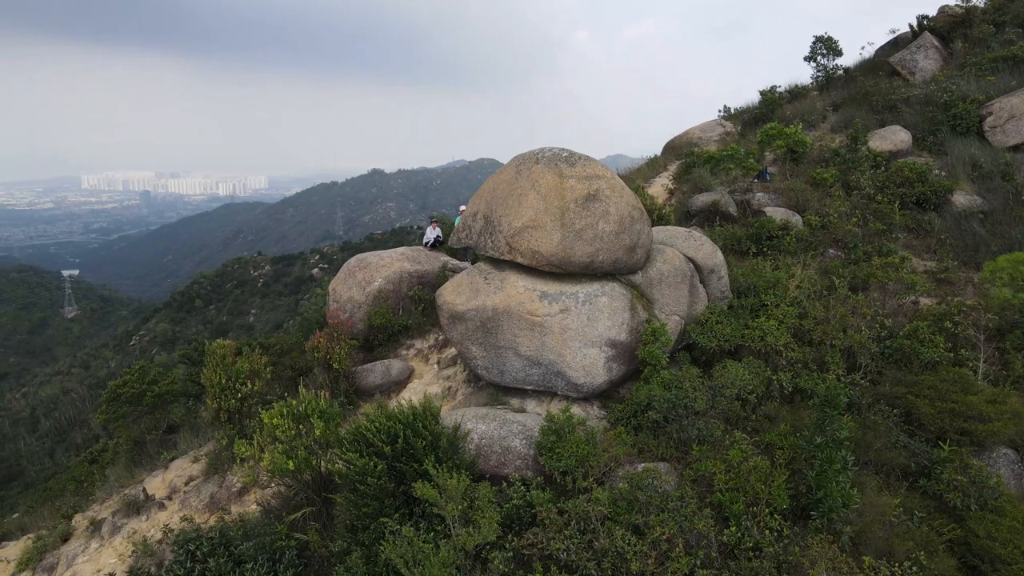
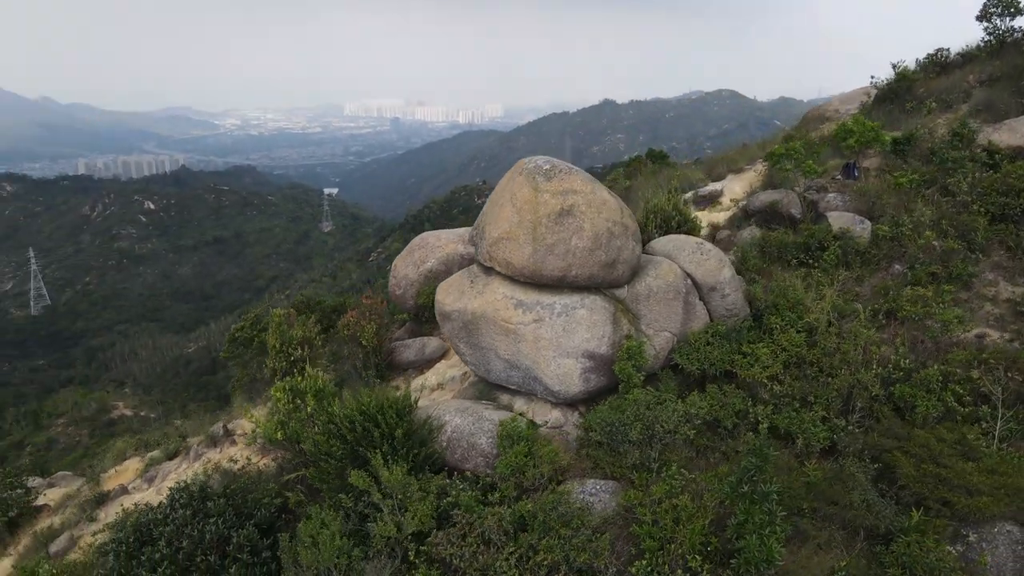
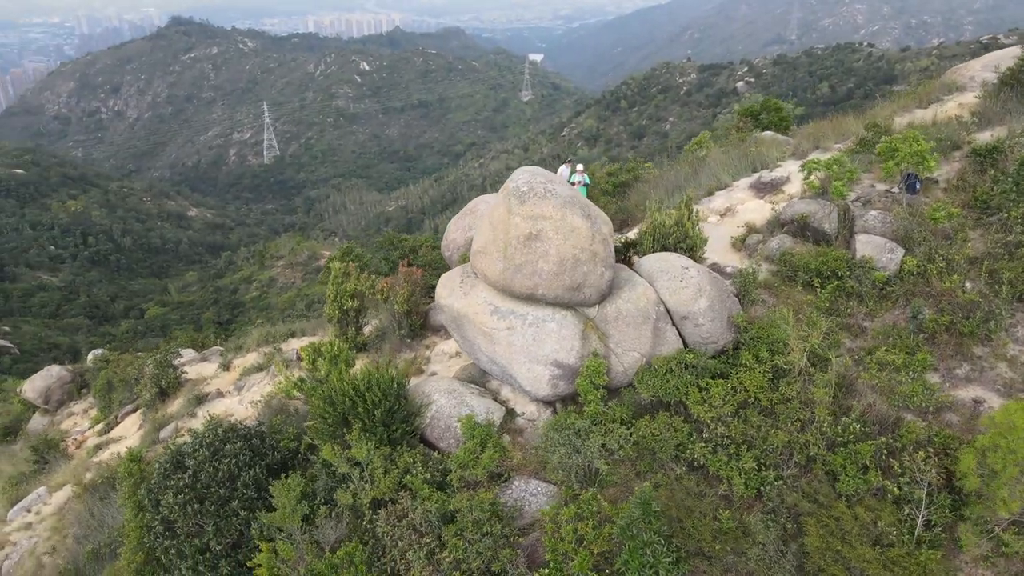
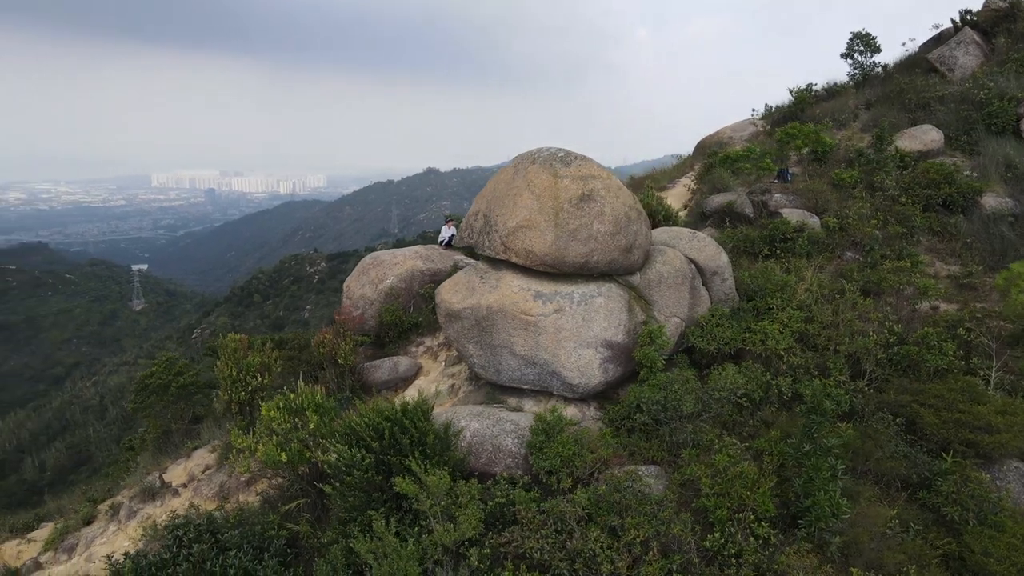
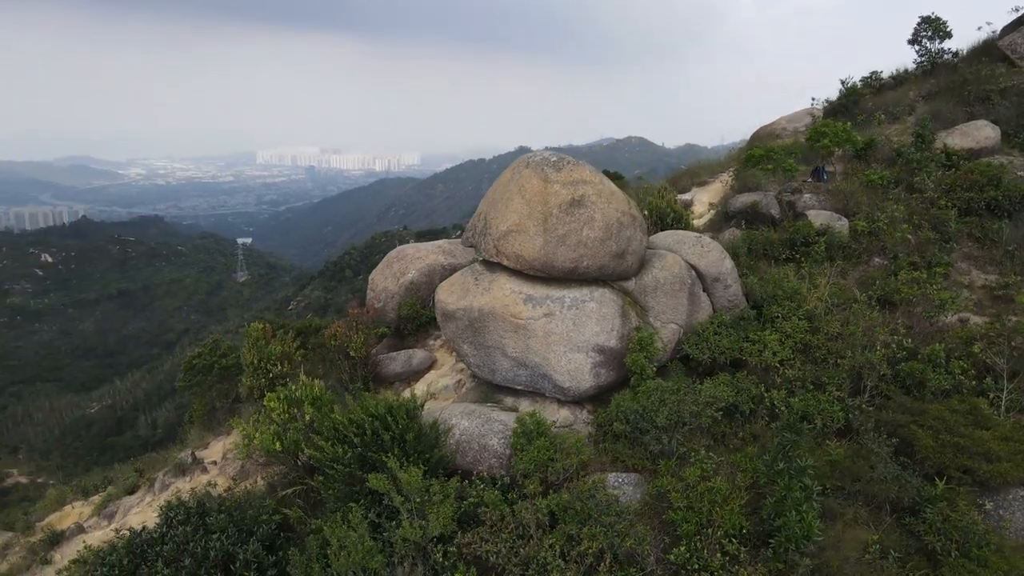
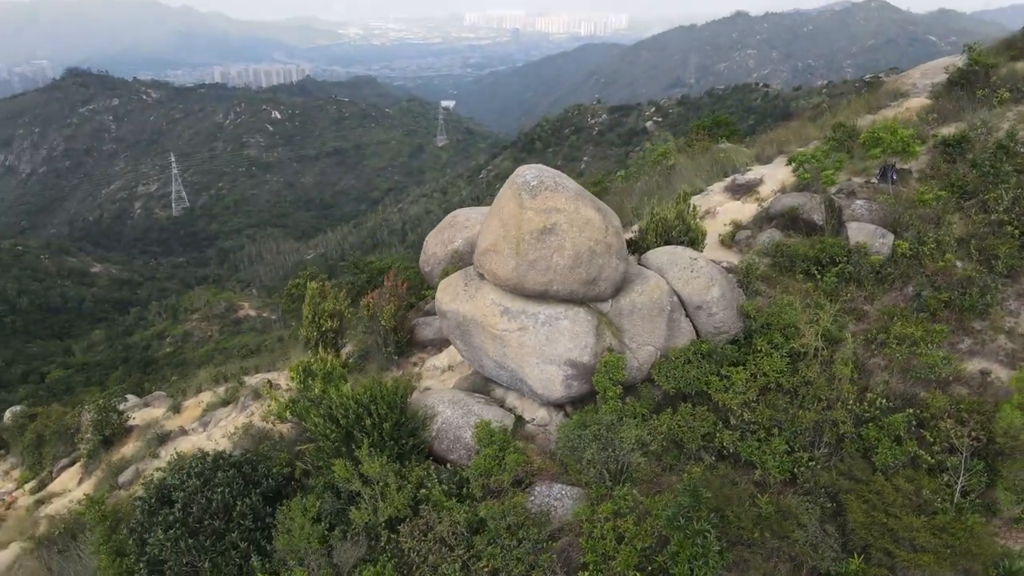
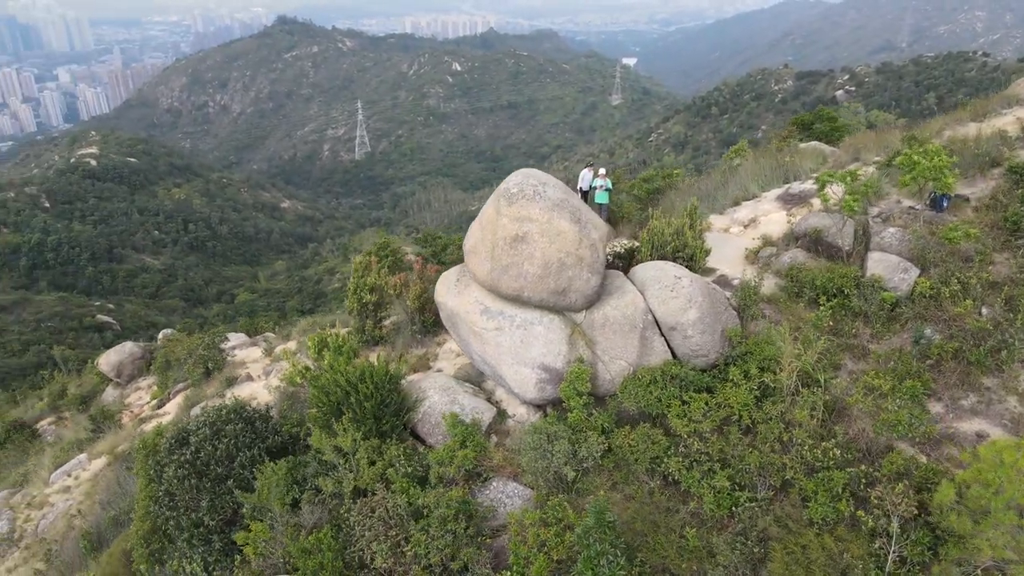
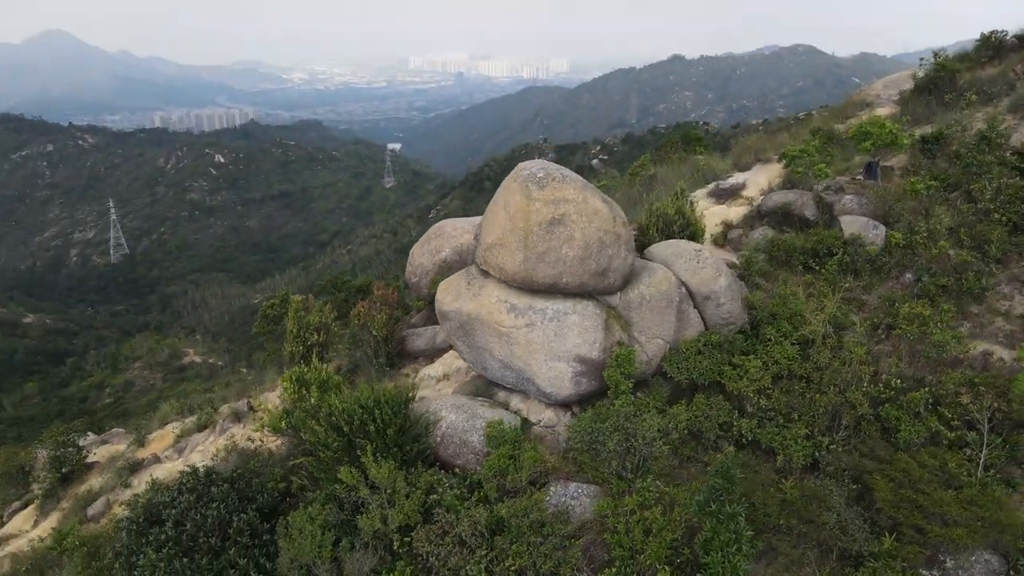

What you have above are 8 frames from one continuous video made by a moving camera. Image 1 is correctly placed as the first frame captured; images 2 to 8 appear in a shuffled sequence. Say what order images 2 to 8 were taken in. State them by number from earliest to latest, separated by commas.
4, 5, 2, 8, 6, 3, 7
